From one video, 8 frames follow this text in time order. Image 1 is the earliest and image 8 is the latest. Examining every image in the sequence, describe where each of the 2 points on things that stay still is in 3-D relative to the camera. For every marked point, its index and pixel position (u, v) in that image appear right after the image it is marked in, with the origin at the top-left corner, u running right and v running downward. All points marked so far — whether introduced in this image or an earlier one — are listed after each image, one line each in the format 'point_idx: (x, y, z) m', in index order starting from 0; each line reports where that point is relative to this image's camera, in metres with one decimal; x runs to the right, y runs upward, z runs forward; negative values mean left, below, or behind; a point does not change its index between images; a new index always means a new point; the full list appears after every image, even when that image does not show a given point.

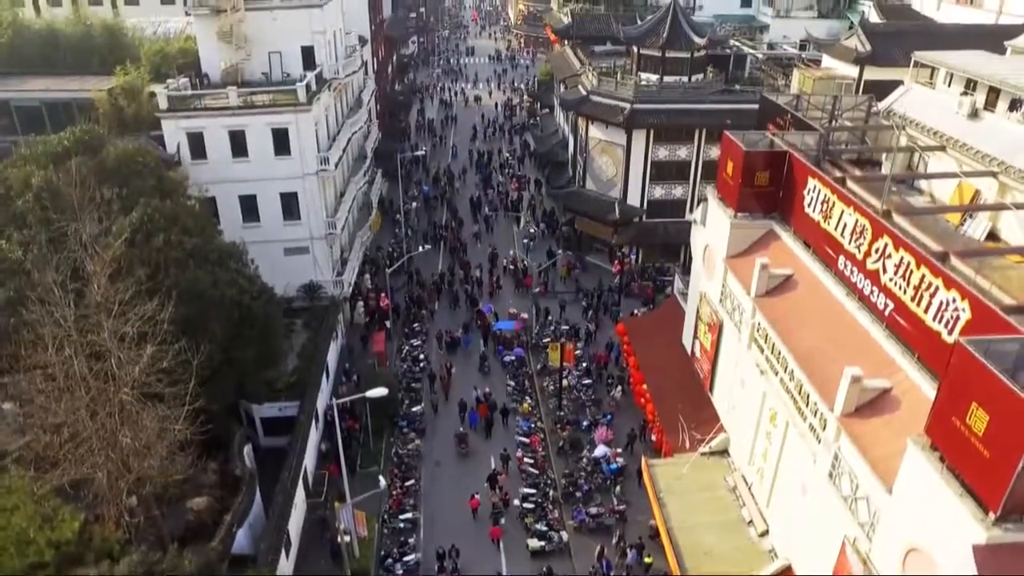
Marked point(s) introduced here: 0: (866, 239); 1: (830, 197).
0: (+10.3, +1.4, +18.4) m
1: (+10.2, +2.8, +20.1) m
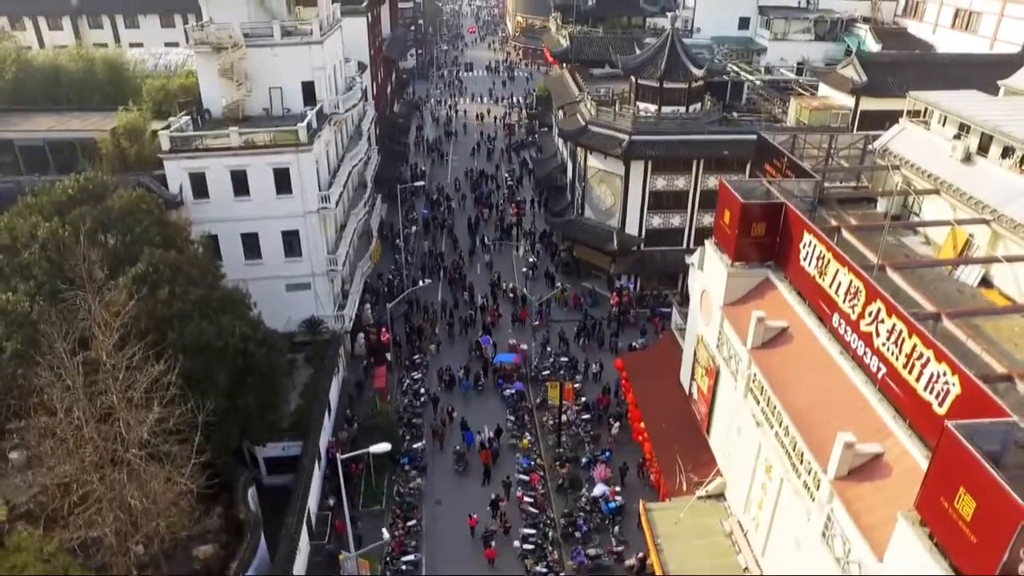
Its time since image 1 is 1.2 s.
0: (+10.3, -0.4, +18.7) m
1: (+10.2, +1.0, +20.5) m
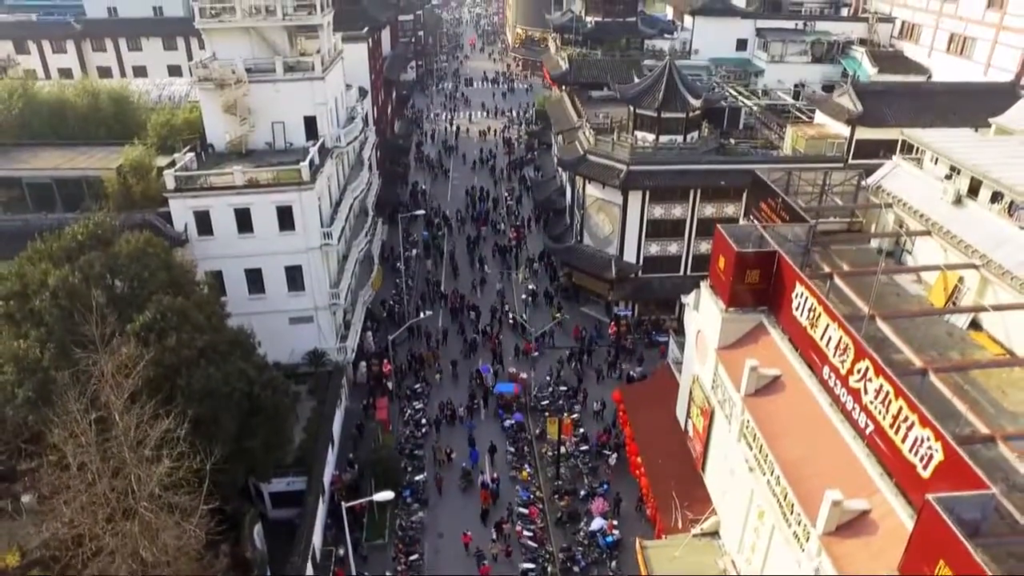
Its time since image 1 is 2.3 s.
0: (+10.3, -2.1, +19.3) m
1: (+10.1, -0.7, +21.0) m
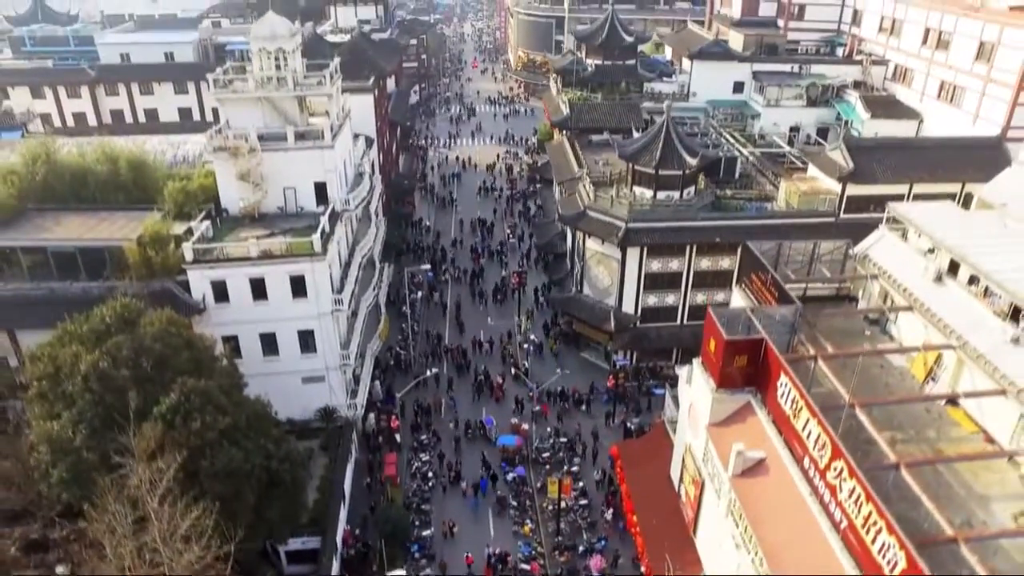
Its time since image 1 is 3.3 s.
0: (+10.3, -5.4, +20.7) m
1: (+10.2, -4.0, +22.5) m
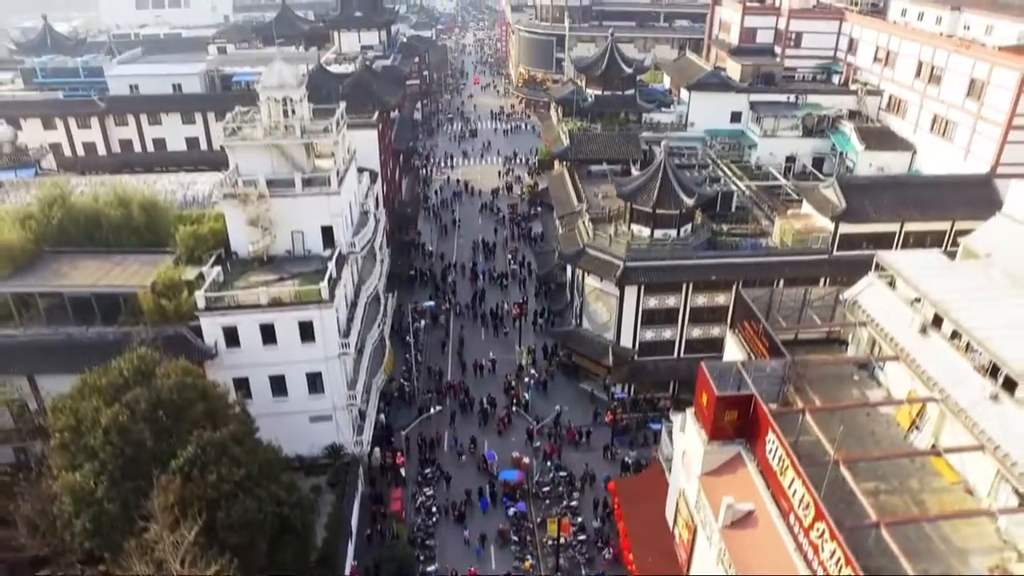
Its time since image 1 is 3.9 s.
0: (+10.4, -7.8, +21.8) m
1: (+10.2, -6.4, +23.6) m
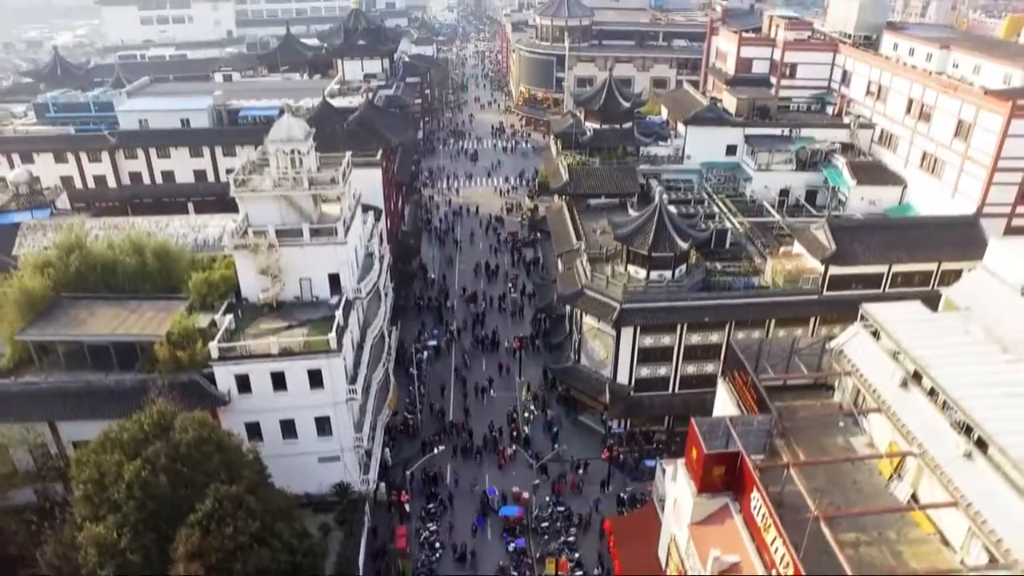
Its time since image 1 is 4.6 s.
0: (+10.3, -10.6, +23.3) m
1: (+10.2, -9.1, +25.0) m
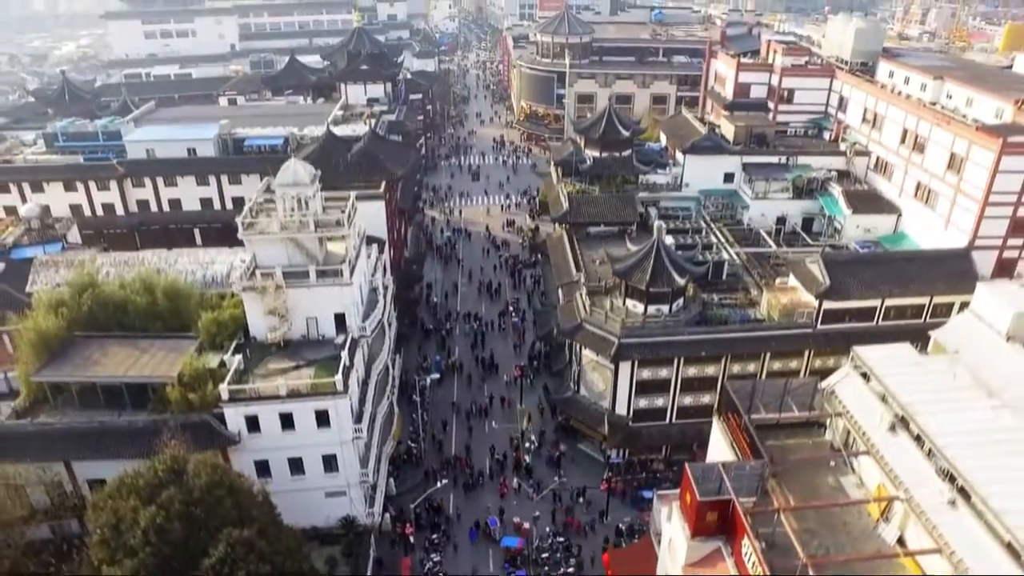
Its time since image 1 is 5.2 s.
0: (+10.4, -13.0, +24.4) m
1: (+10.2, -11.5, +26.1) m
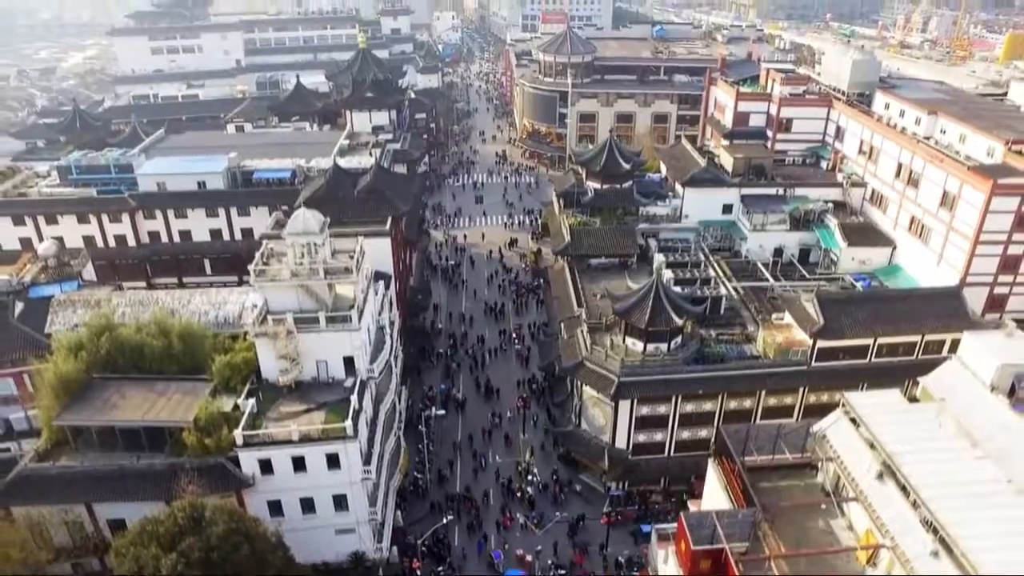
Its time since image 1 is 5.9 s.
0: (+10.5, -15.8, +25.8) m
1: (+10.3, -14.3, +27.4) m
